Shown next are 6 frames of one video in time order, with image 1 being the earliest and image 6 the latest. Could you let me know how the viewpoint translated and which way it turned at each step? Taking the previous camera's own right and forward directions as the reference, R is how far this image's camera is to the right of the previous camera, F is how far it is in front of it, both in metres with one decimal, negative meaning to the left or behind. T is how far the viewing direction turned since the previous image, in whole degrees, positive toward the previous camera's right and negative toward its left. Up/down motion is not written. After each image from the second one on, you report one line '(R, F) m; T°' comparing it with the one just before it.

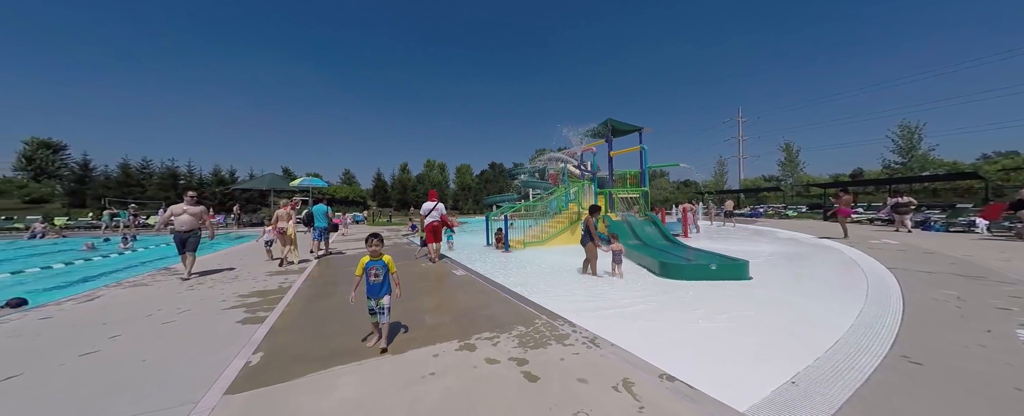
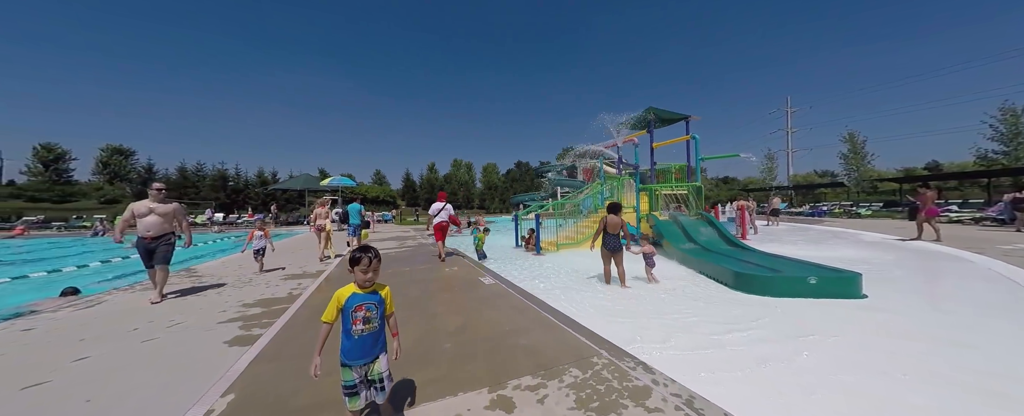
(-0.2, +0.9) m; -5°
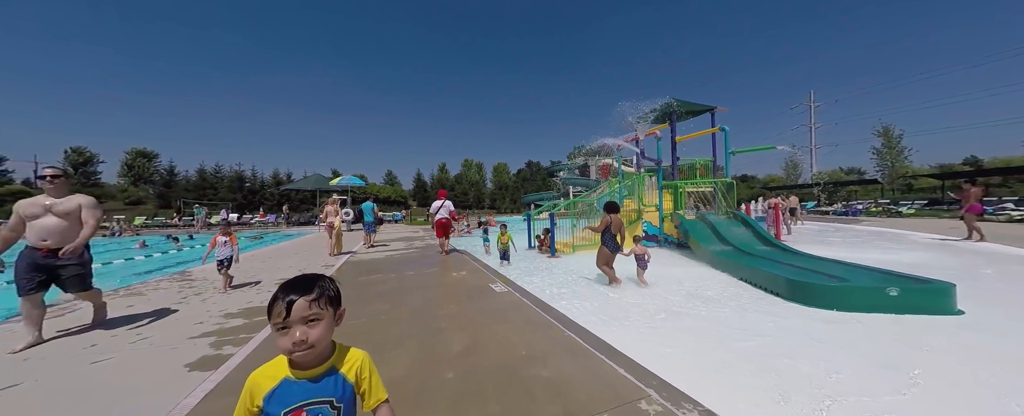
(-0.1, +0.6) m; -2°
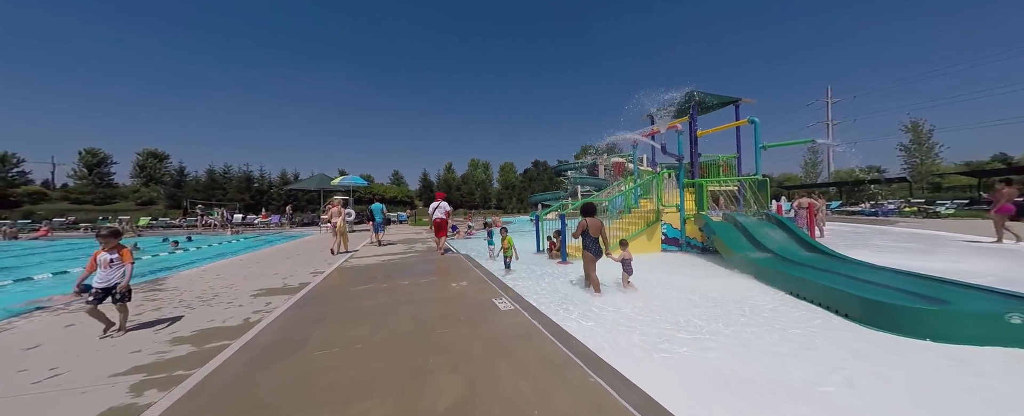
(0.0, +0.7) m; -1°
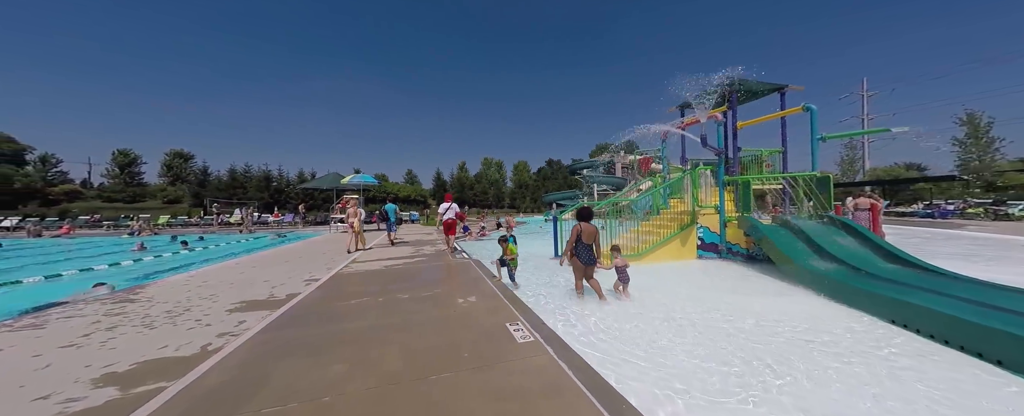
(-0.1, +0.8) m; -3°
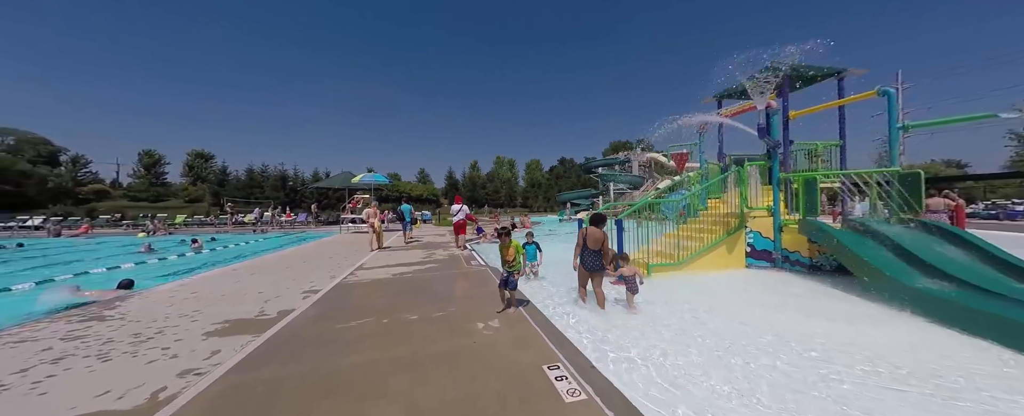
(-0.2, +0.8) m; -2°
